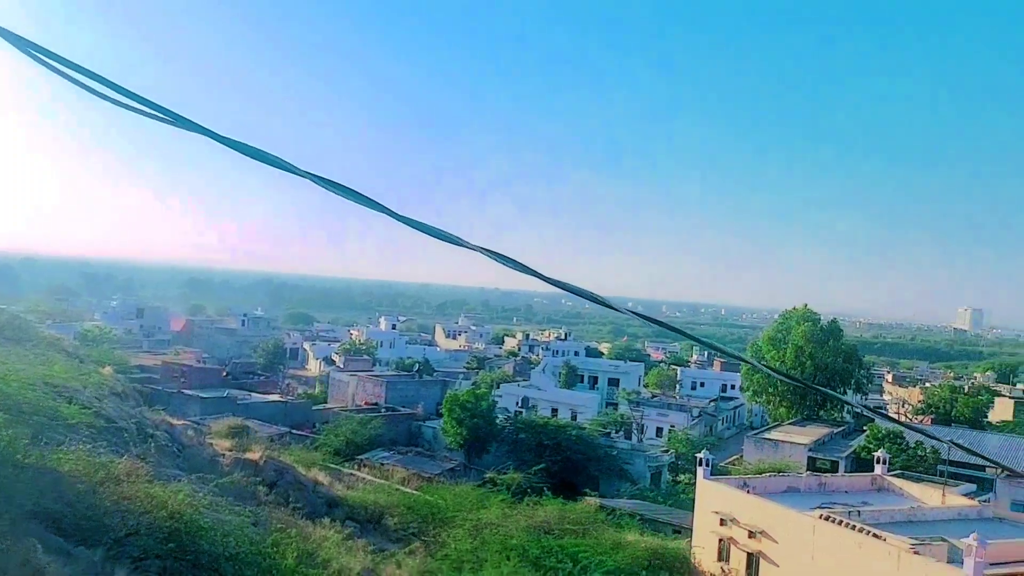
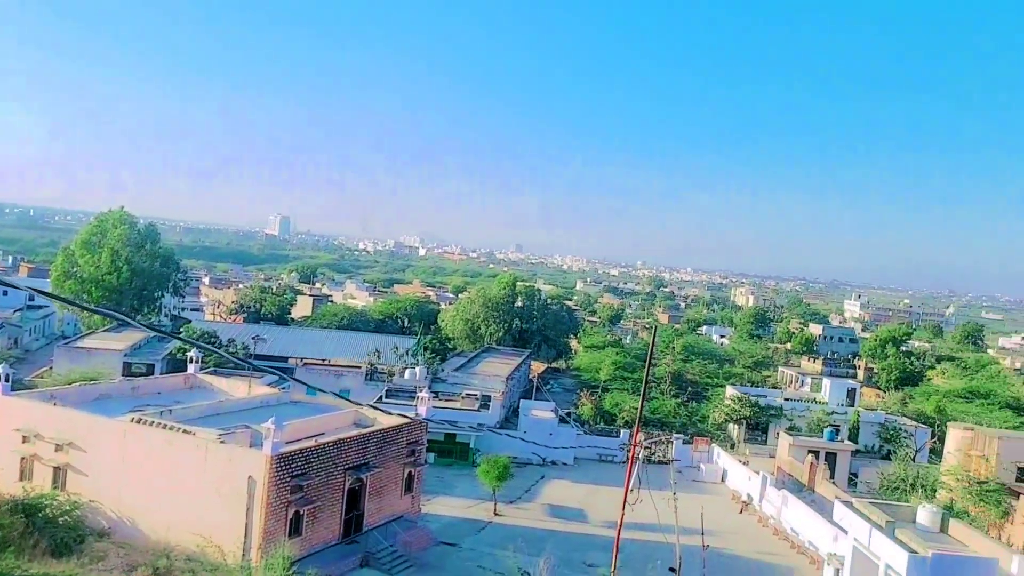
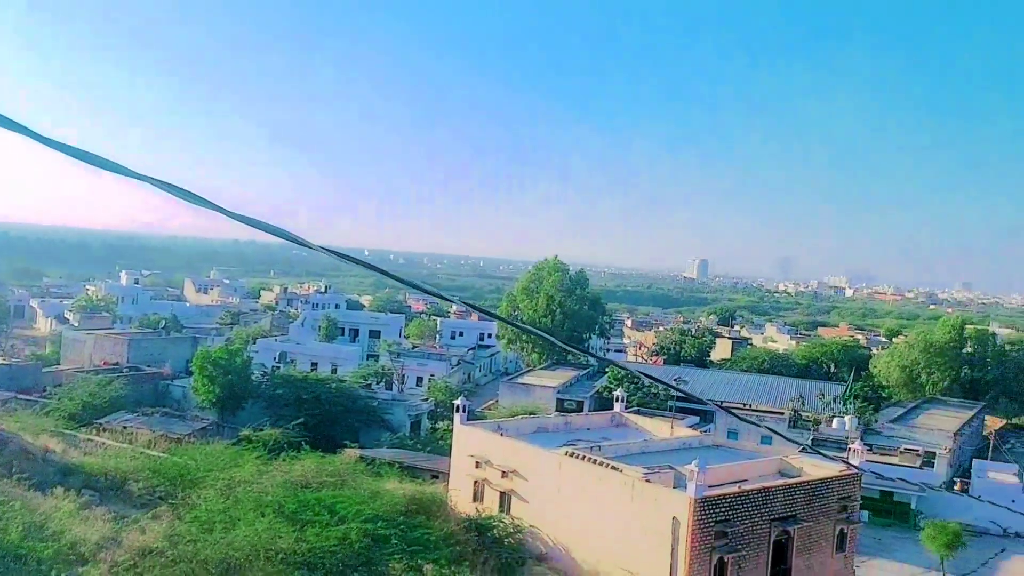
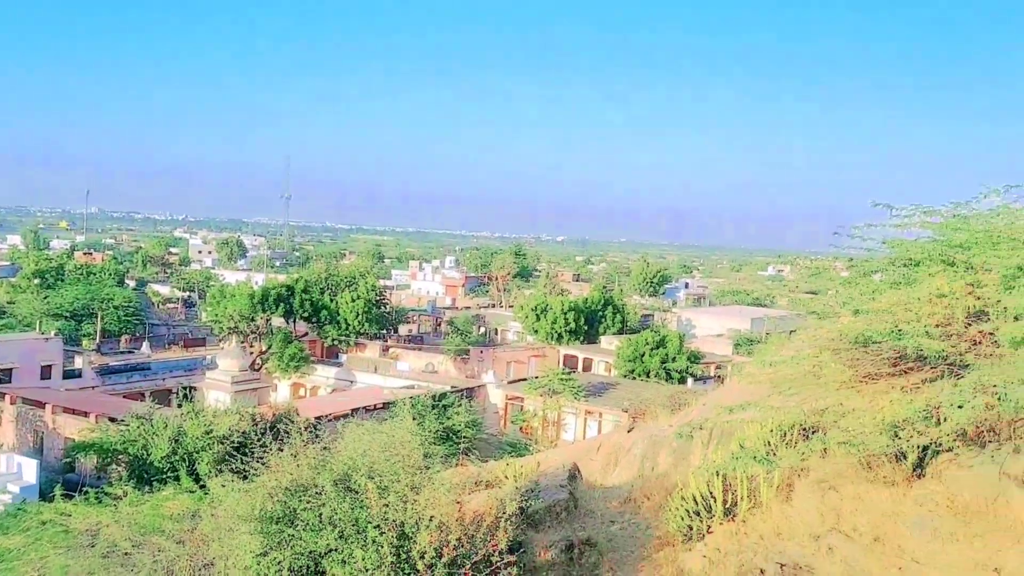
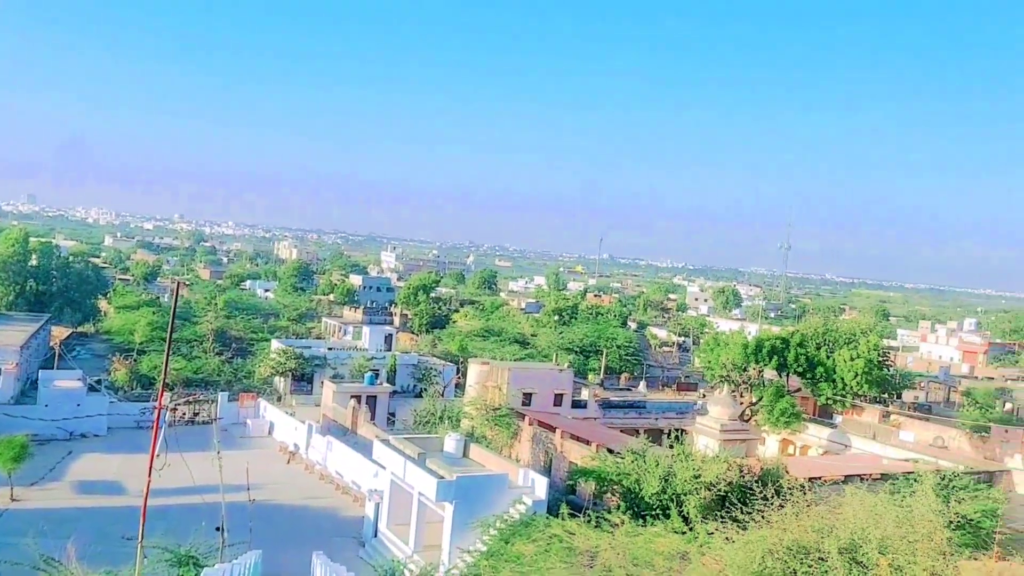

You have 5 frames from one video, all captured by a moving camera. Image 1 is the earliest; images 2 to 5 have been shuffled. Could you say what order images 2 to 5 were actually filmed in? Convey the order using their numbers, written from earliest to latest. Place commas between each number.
3, 2, 5, 4
